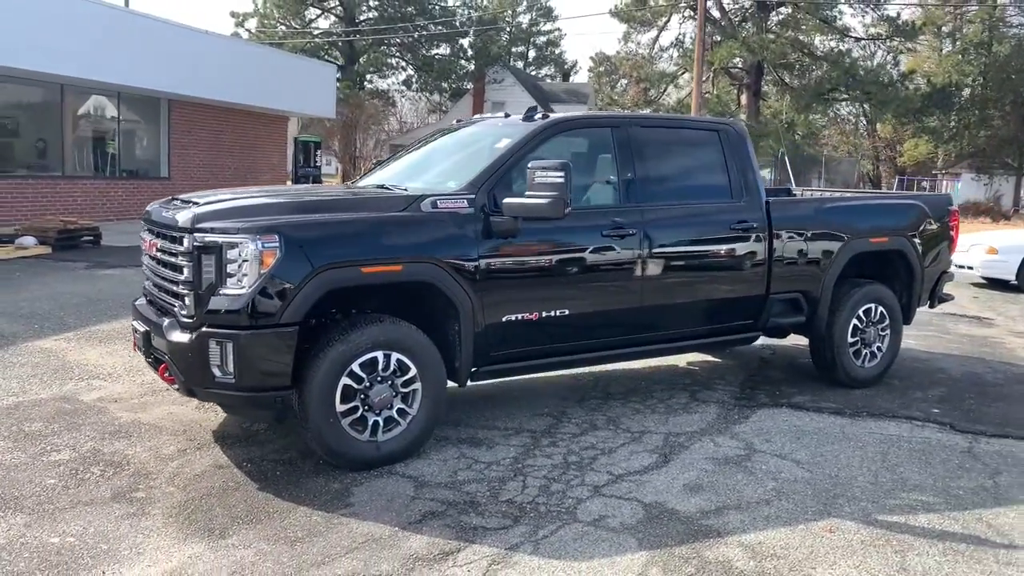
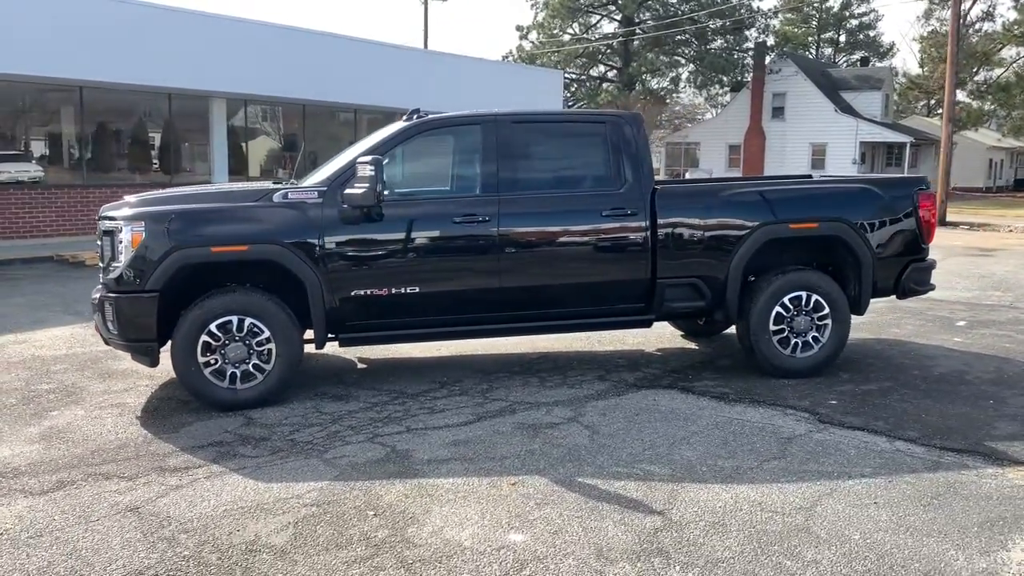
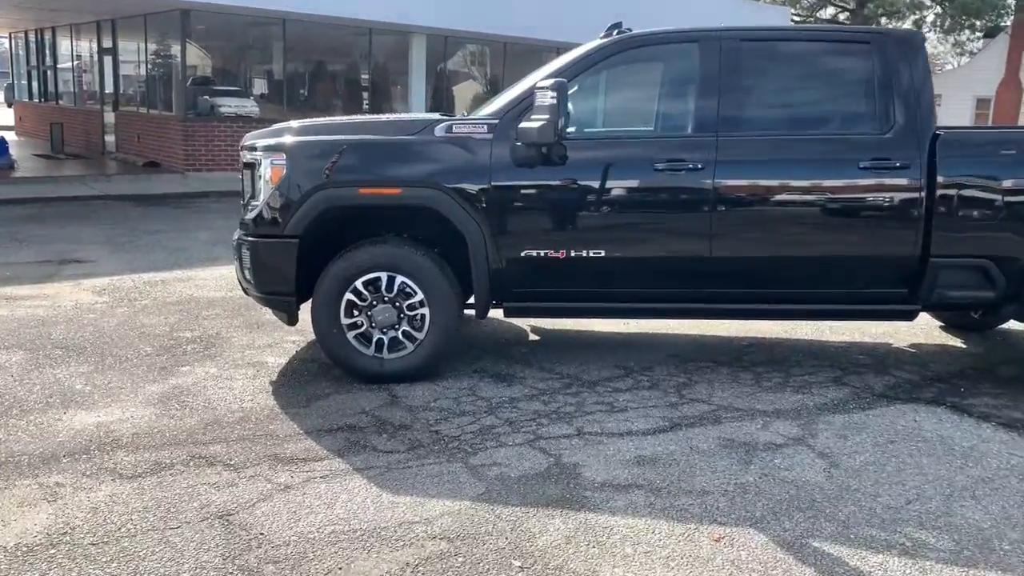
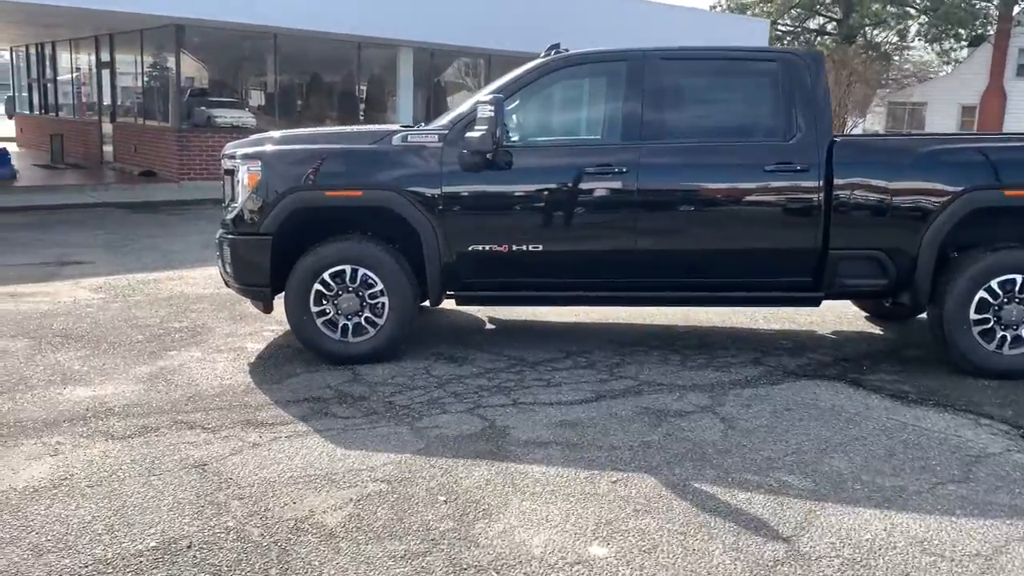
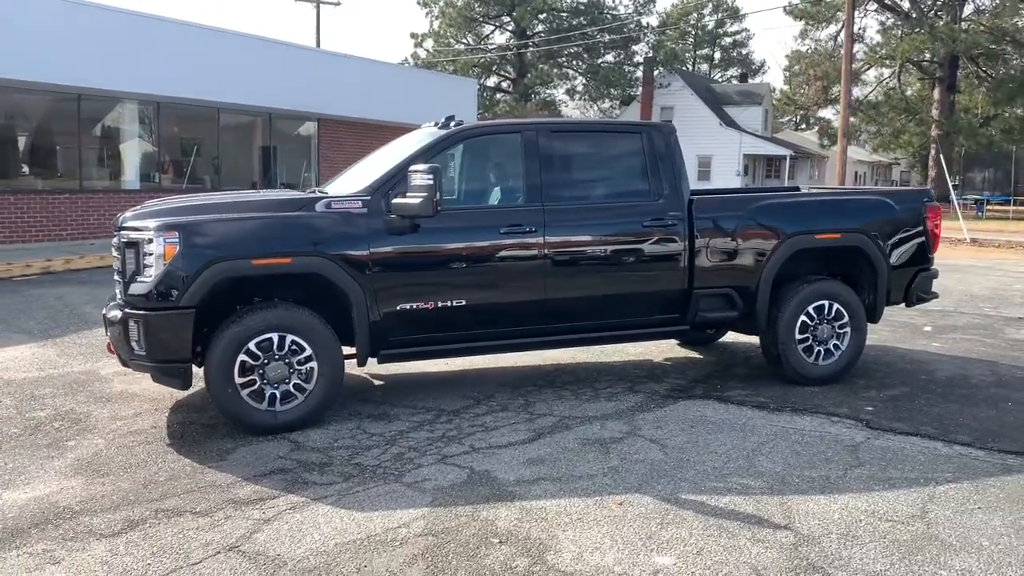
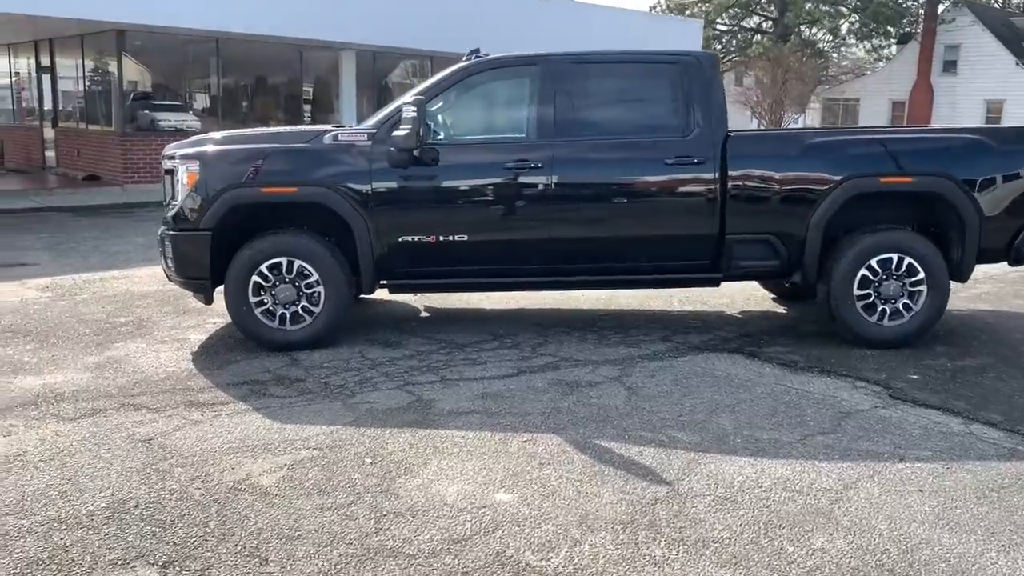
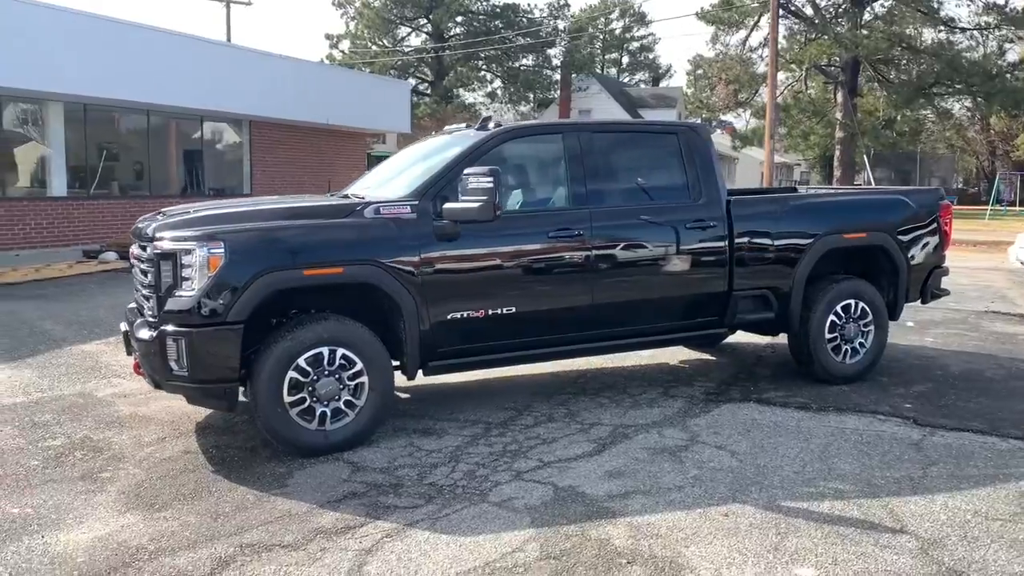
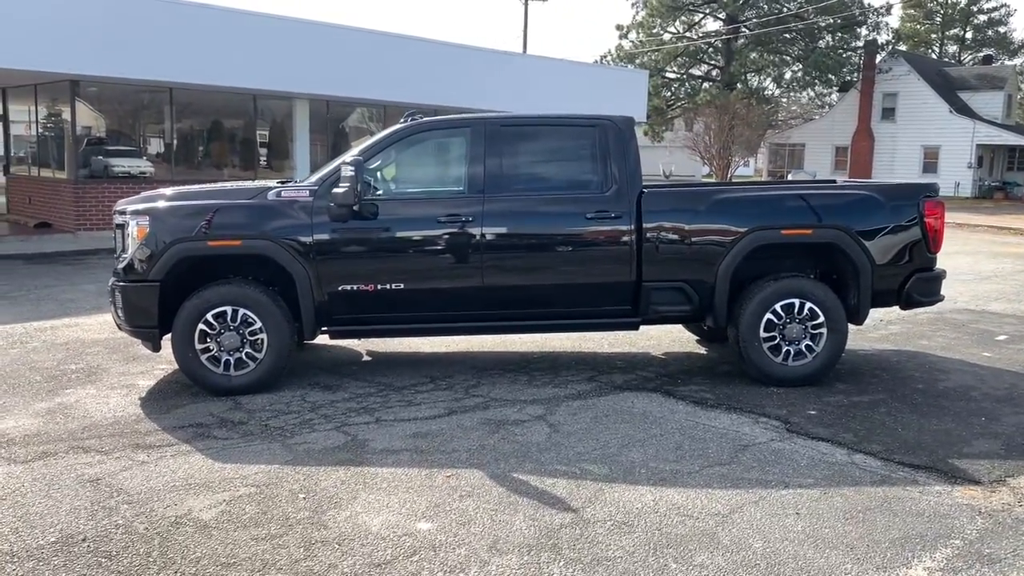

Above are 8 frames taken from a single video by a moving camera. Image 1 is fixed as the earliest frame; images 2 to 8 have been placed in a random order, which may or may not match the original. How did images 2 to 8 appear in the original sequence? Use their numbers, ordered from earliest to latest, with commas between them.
7, 5, 2, 8, 6, 4, 3
